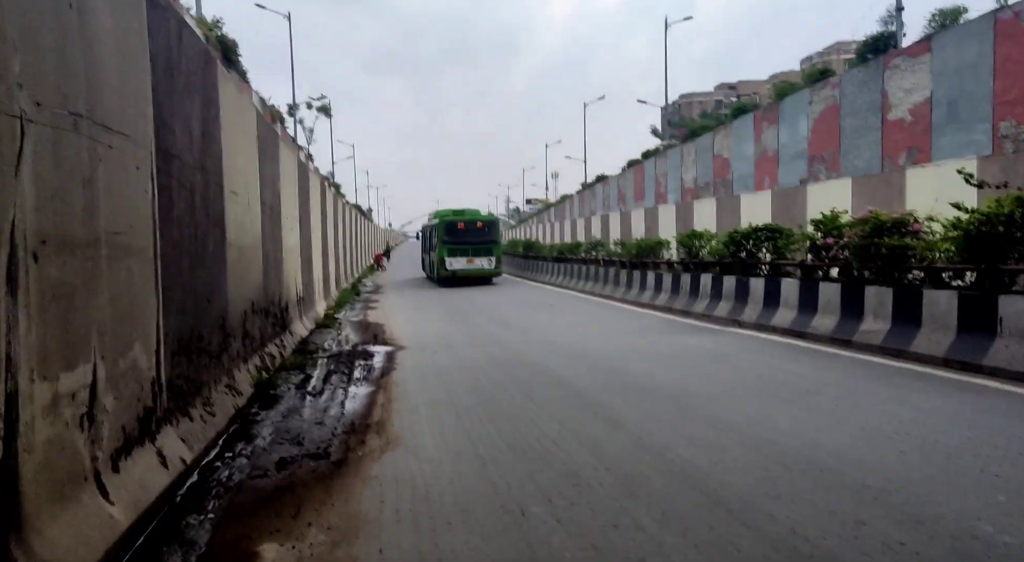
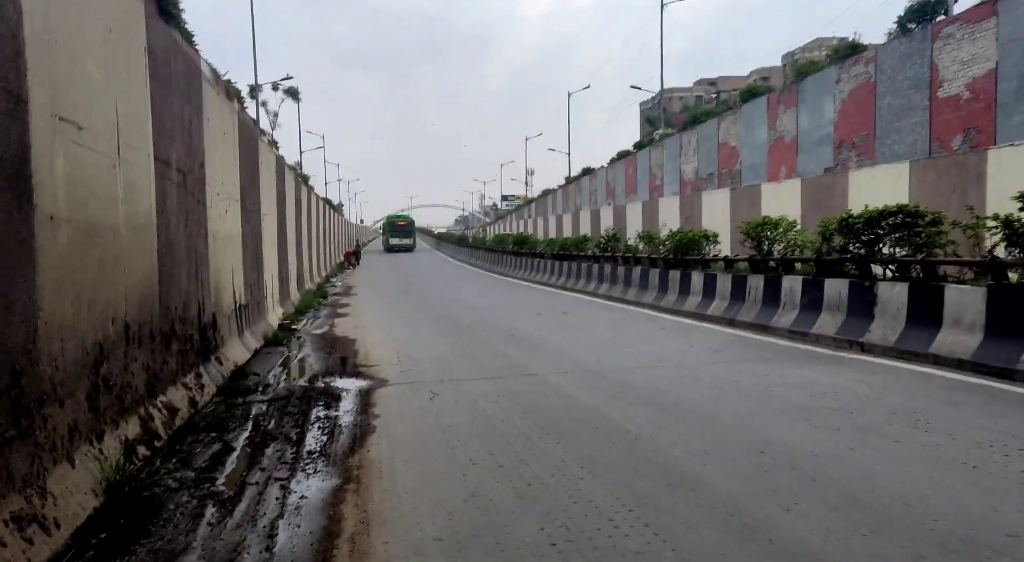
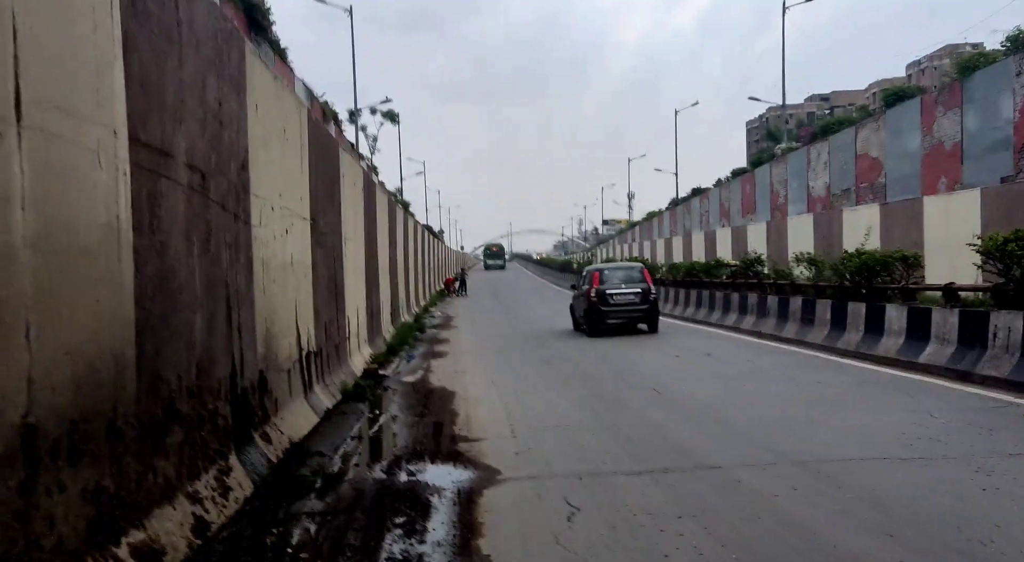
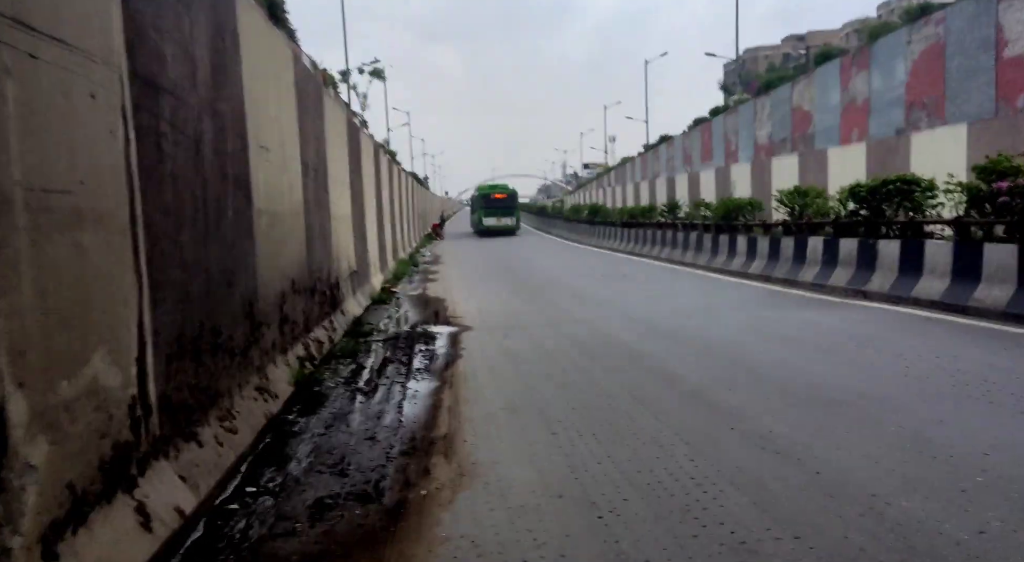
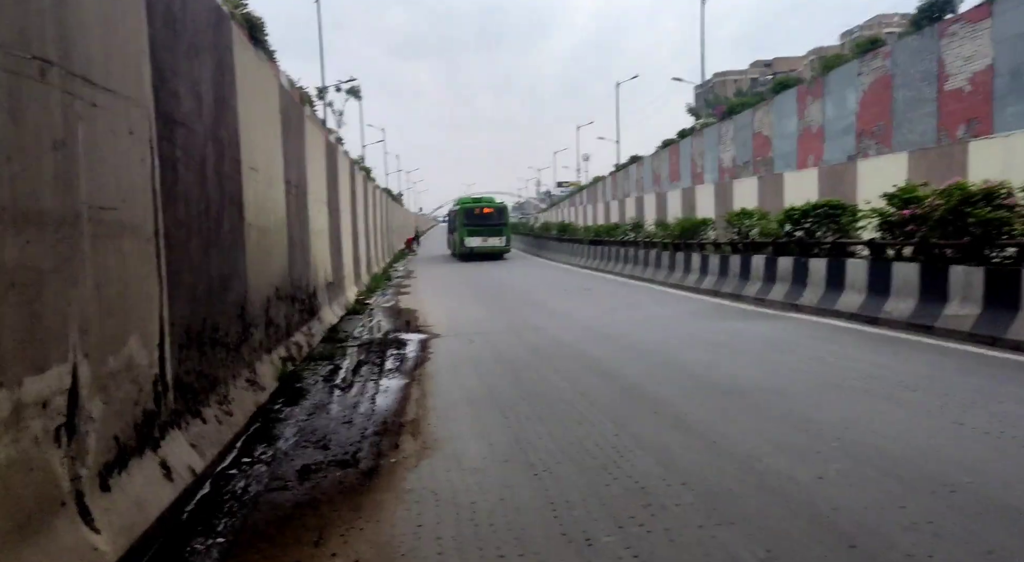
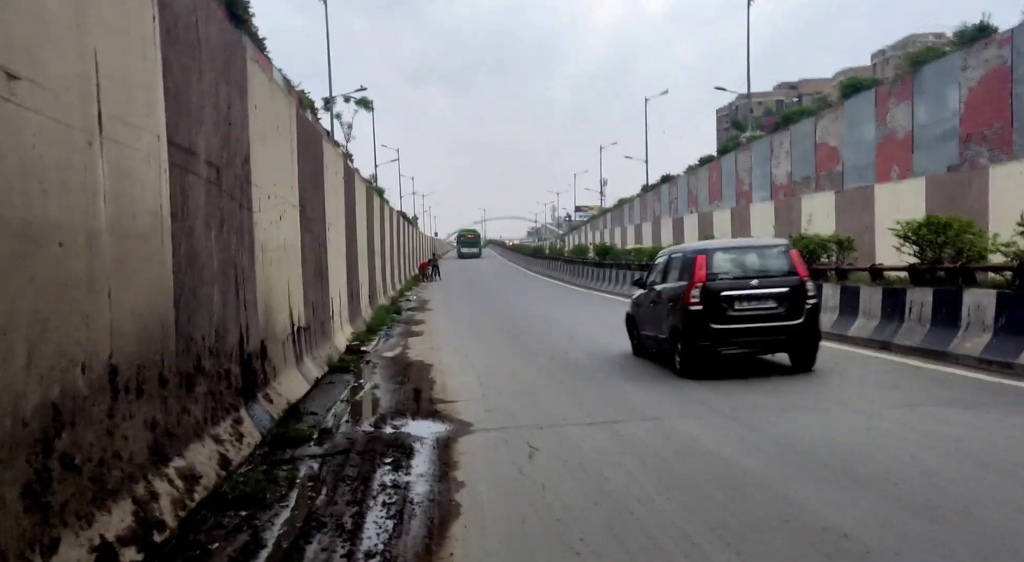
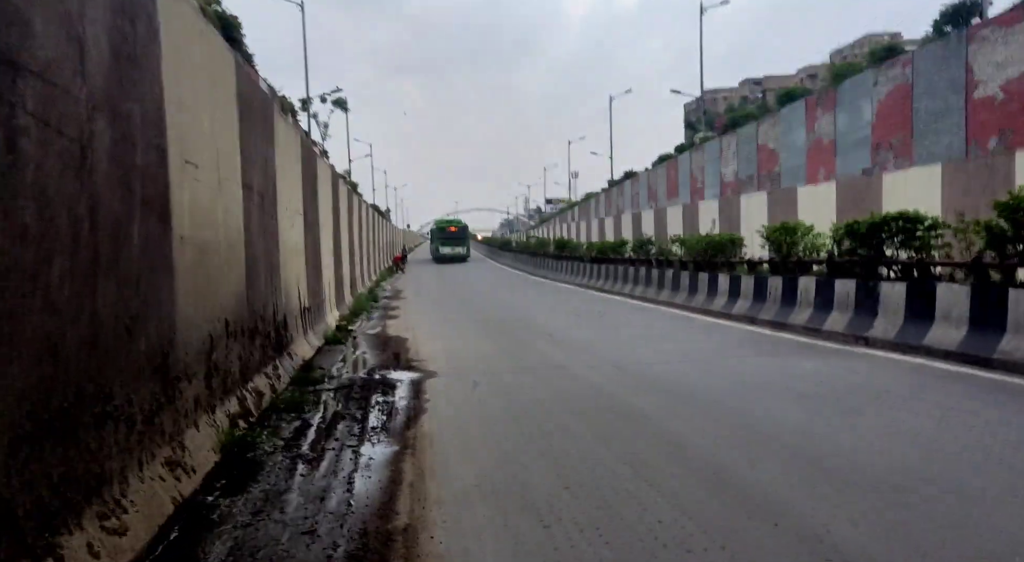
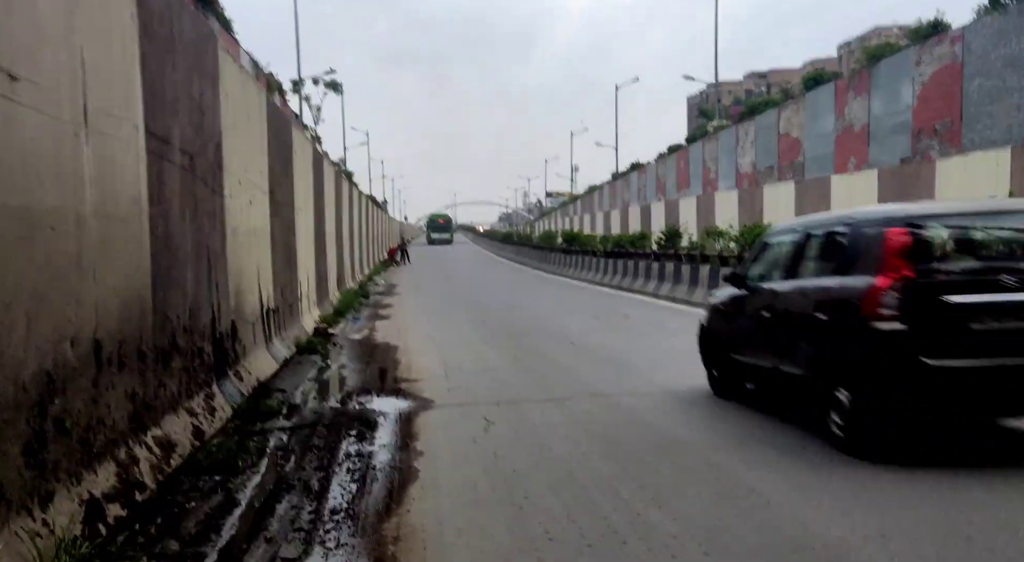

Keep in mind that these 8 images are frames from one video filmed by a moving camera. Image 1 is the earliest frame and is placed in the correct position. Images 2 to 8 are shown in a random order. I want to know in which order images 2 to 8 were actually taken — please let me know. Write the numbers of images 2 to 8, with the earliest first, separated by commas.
5, 4, 7, 2, 8, 6, 3
